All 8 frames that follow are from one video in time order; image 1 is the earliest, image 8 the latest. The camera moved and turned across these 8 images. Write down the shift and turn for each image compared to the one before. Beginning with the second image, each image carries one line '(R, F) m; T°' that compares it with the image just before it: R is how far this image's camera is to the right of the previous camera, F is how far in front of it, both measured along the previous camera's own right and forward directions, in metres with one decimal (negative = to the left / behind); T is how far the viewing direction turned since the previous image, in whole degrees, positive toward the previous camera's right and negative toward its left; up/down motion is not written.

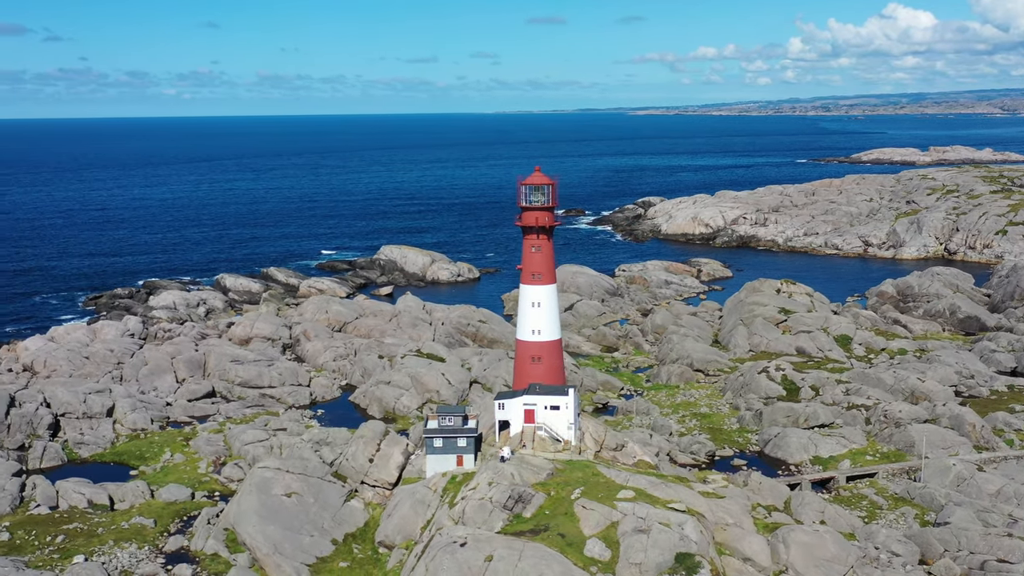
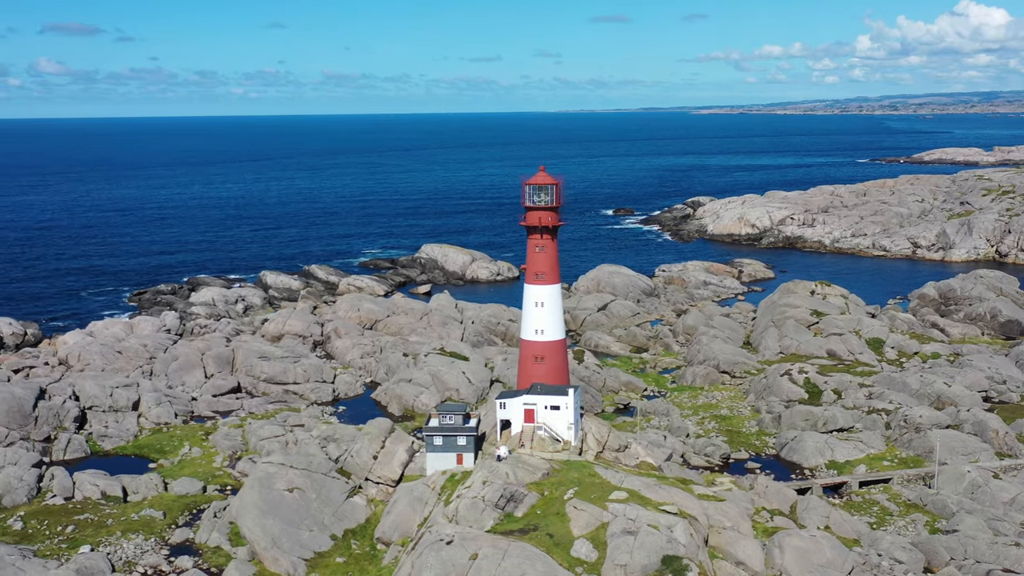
(+1.3, +0.1) m; -2°
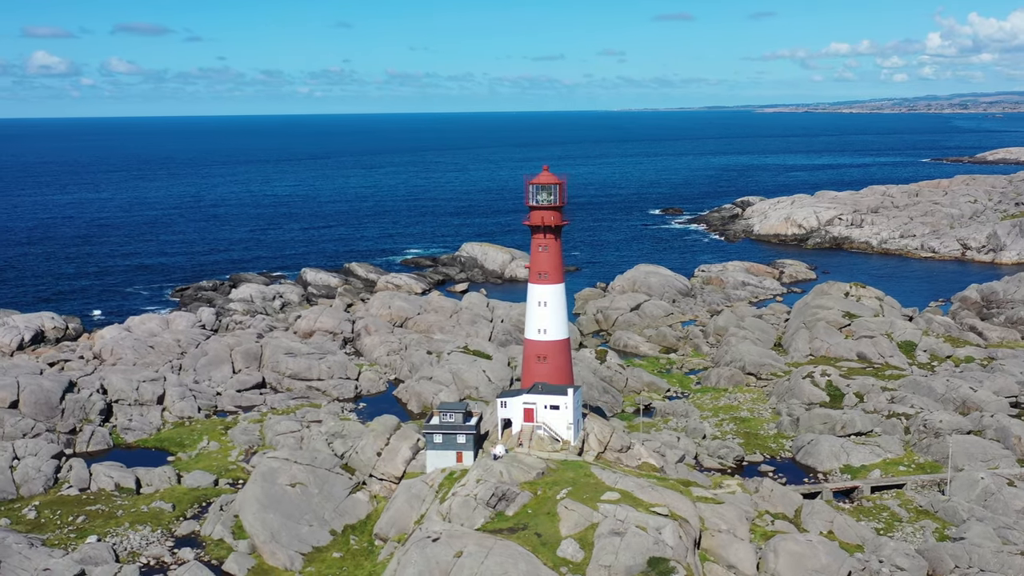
(+1.2, 0.0) m; -2°
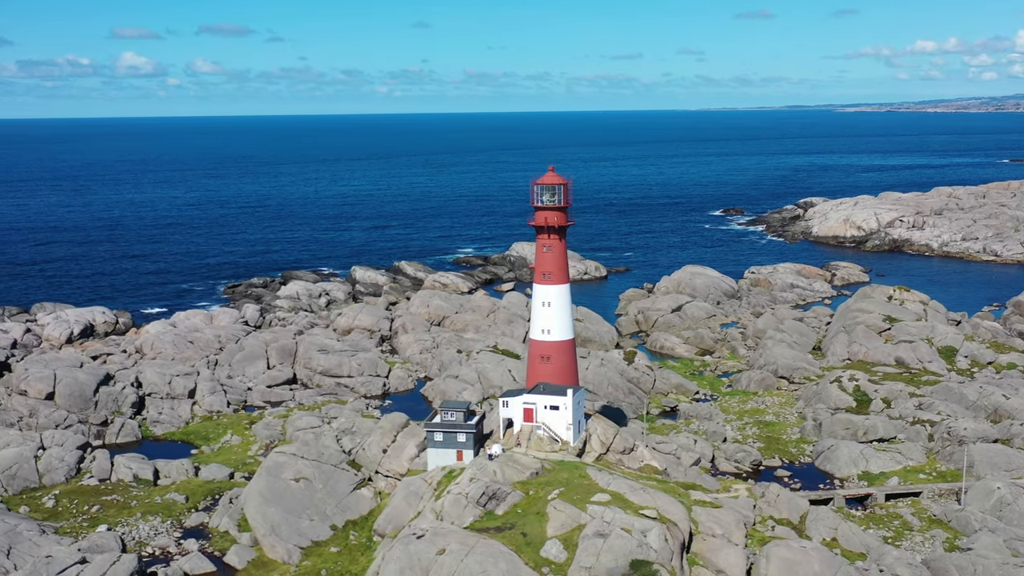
(+1.5, 0.0) m; -3°
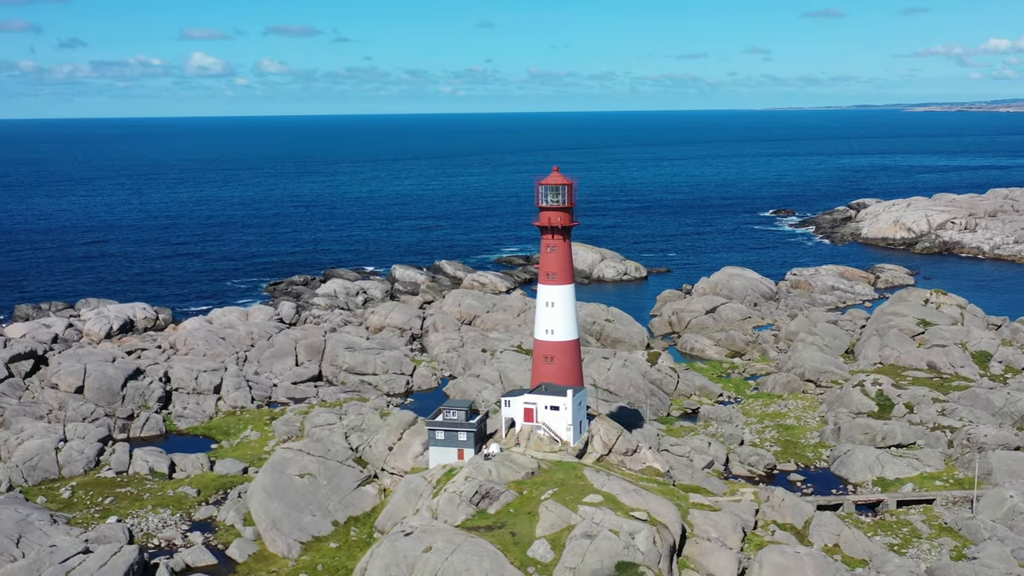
(+1.2, -0.1) m; -2°
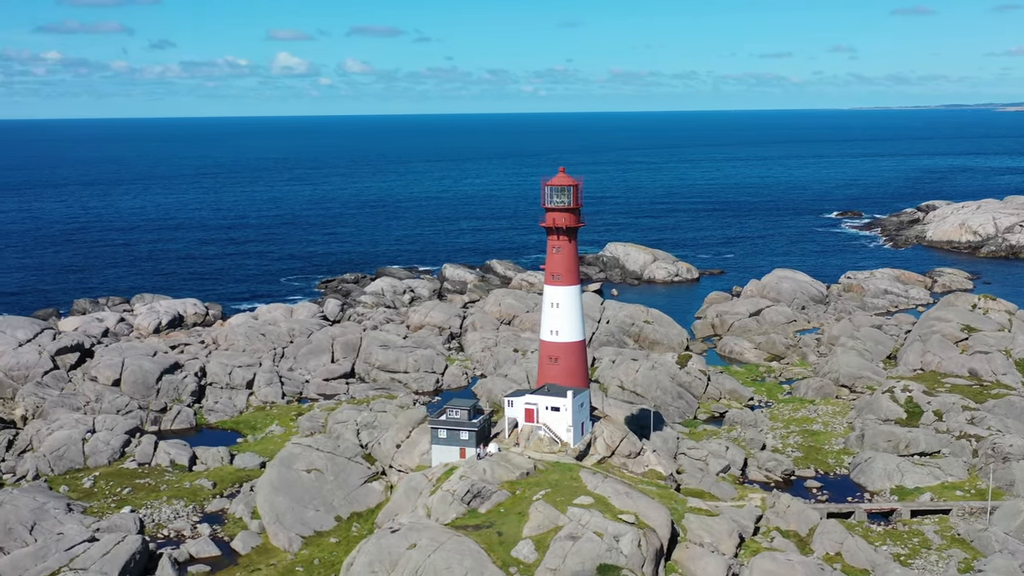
(+1.6, -0.1) m; -3°
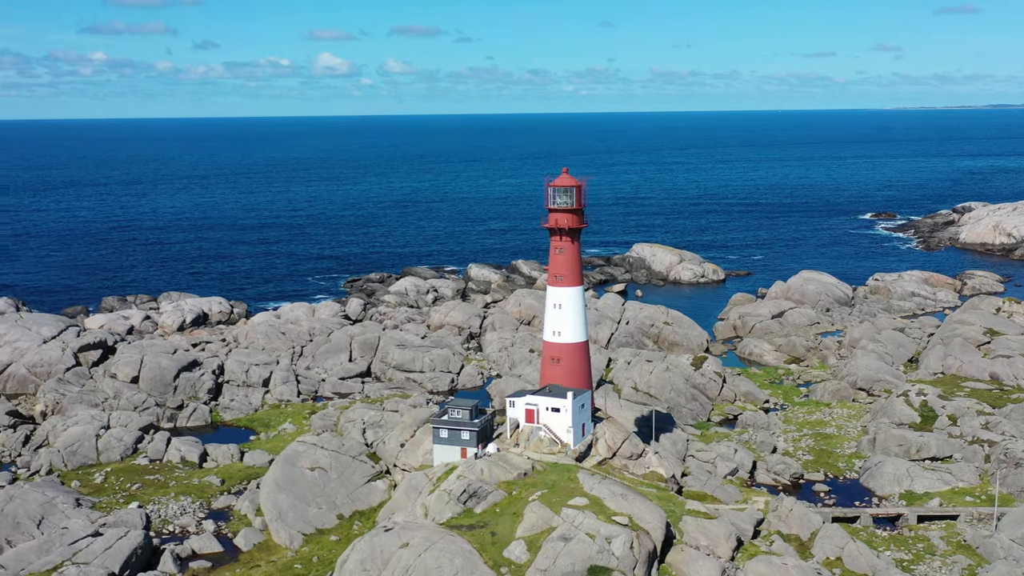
(+0.8, -0.1) m; -2°
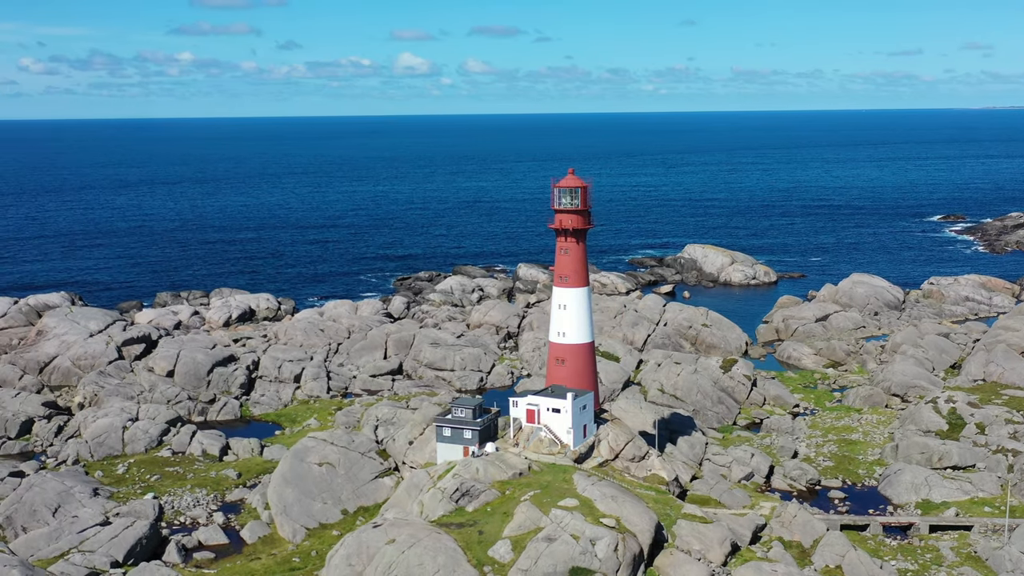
(+1.6, -0.2) m; -3°
